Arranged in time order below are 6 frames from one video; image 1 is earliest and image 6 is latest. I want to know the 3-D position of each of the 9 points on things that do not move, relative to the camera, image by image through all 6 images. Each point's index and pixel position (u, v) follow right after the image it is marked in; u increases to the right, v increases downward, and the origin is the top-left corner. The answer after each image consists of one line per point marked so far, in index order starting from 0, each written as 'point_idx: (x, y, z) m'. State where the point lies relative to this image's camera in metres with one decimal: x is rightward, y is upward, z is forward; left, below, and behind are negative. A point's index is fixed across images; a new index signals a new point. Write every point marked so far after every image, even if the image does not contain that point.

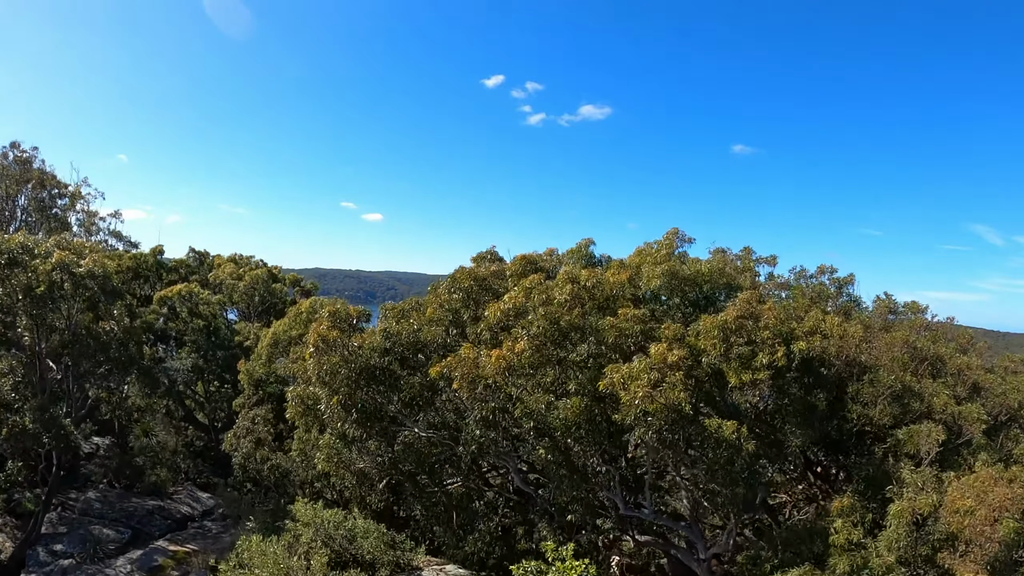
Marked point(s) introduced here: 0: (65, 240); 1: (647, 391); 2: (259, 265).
0: (-10.1, +1.1, +10.6) m
1: (+1.4, -1.1, +4.9) m
2: (-10.2, +0.9, +18.6) m
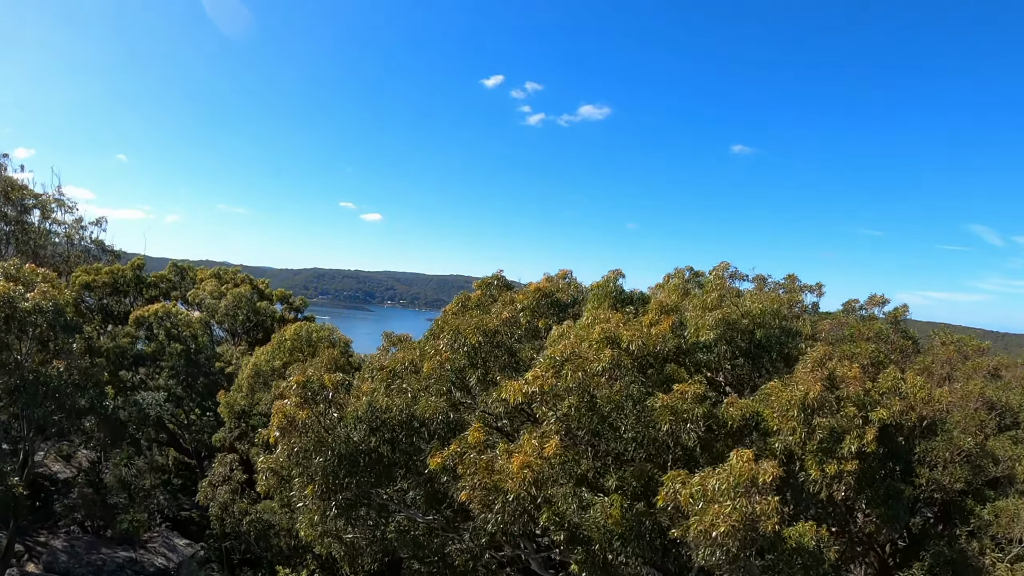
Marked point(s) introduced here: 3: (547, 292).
0: (-9.9, +0.4, +9.3) m
1: (+1.6, -1.7, +3.6) m
2: (-10.0, +0.3, +17.3) m
3: (+0.6, -0.1, +8.1) m
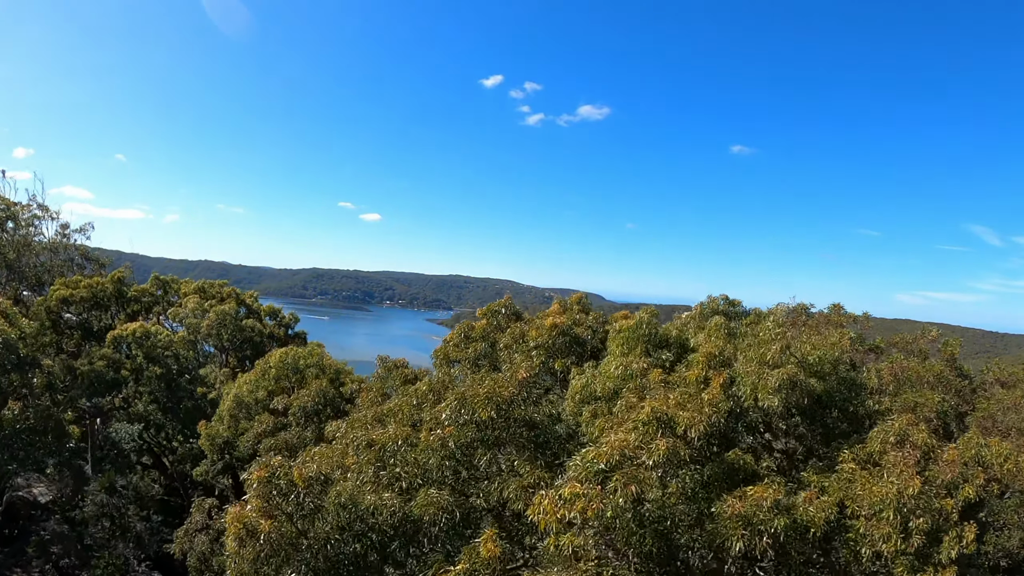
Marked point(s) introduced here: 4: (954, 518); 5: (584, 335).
0: (-9.7, -0.1, +8.3) m
1: (+1.8, -2.3, +2.6) m
2: (-9.9, -0.3, +16.3) m
3: (+0.8, -0.6, +7.1) m
4: (+3.9, -2.0, +4.0) m
5: (+1.2, -0.7, +7.4) m
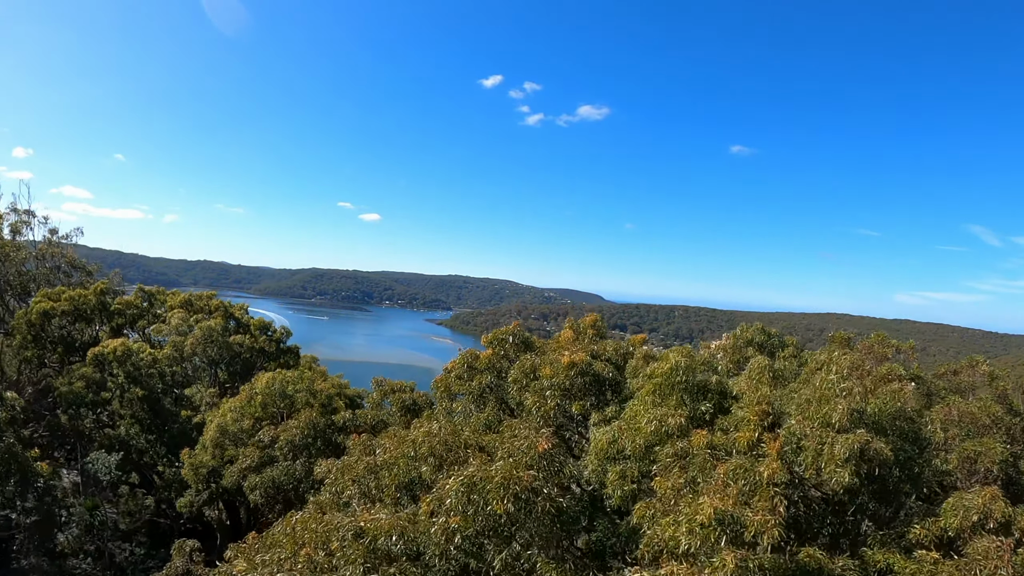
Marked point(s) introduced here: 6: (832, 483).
0: (-9.6, -0.5, +7.4) m
1: (+2.0, -2.7, +1.8) m
2: (-9.7, -0.7, +15.5) m
3: (+0.9, -1.0, +6.2) m
4: (+4.0, -2.4, +3.2) m
5: (+1.3, -1.2, +6.6) m
6: (+2.8, -1.8, +4.1) m
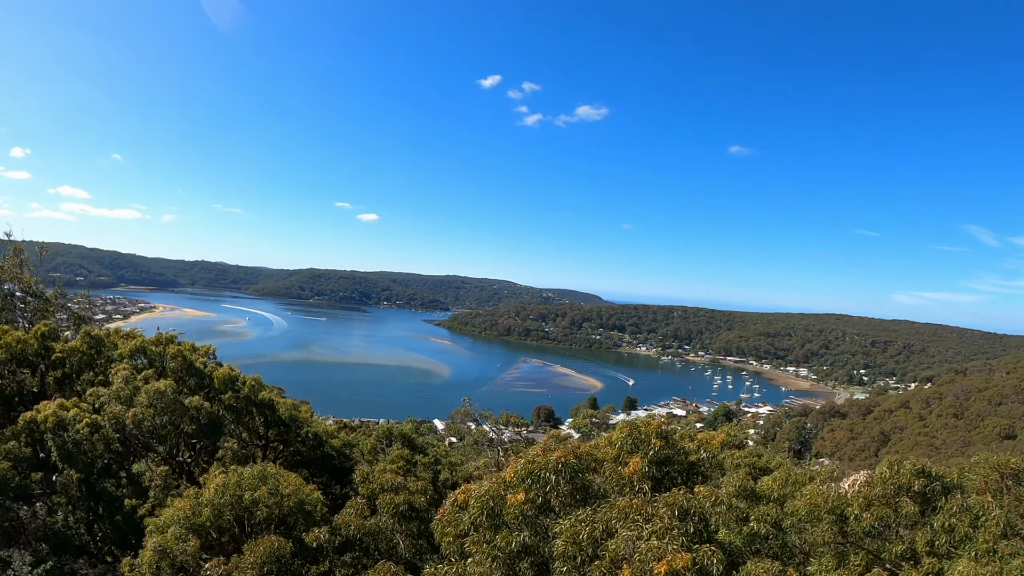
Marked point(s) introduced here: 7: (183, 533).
0: (-9.1, -1.8, +5.1) m
1: (+2.5, -4.0, -0.6) m
2: (-9.3, -2.0, +13.1) m
3: (+1.4, -2.3, +3.9) m
4: (+4.5, -3.7, +0.9) m
5: (+1.8, -2.5, +4.2) m
6: (+3.3, -3.1, +1.8) m
7: (-5.4, -4.1, +7.9) m
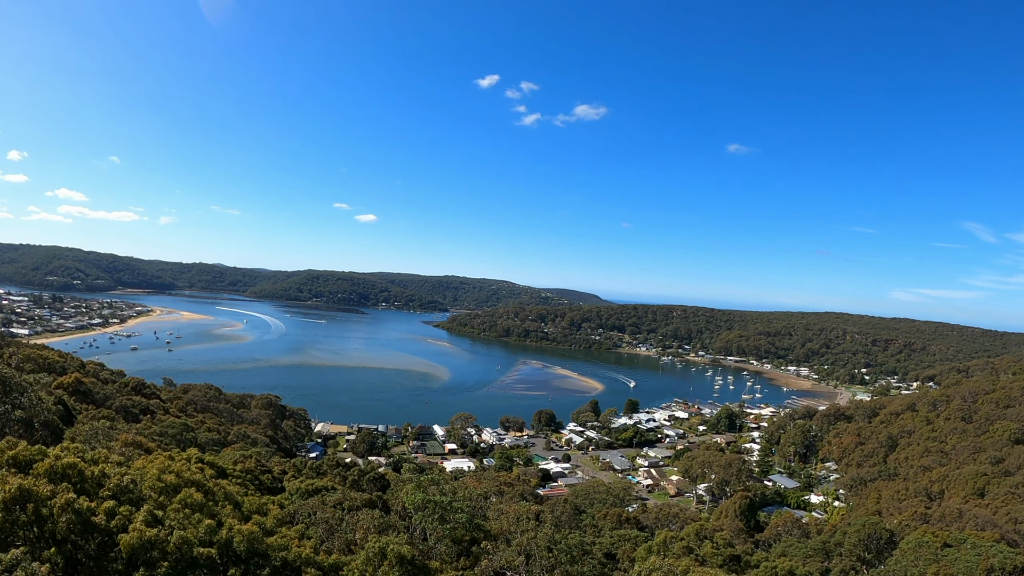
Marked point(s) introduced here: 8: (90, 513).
0: (-8.2, -4.1, +1.2) m
1: (+3.4, -6.2, -4.4) m
2: (-8.5, -4.3, +9.2) m
3: (+2.3, -4.5, +0.1) m
4: (+5.4, -5.8, -2.9) m
5: (+2.7, -4.6, +0.4) m
6: (+4.2, -5.2, -2.1) m
7: (-4.6, -6.4, +4.1) m
8: (-8.2, -4.5, +9.8) m
